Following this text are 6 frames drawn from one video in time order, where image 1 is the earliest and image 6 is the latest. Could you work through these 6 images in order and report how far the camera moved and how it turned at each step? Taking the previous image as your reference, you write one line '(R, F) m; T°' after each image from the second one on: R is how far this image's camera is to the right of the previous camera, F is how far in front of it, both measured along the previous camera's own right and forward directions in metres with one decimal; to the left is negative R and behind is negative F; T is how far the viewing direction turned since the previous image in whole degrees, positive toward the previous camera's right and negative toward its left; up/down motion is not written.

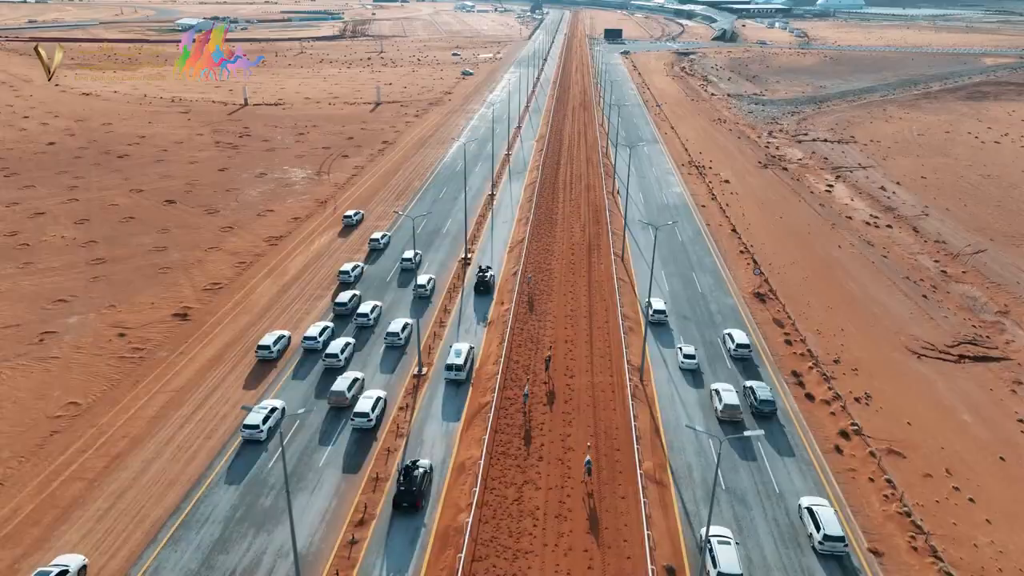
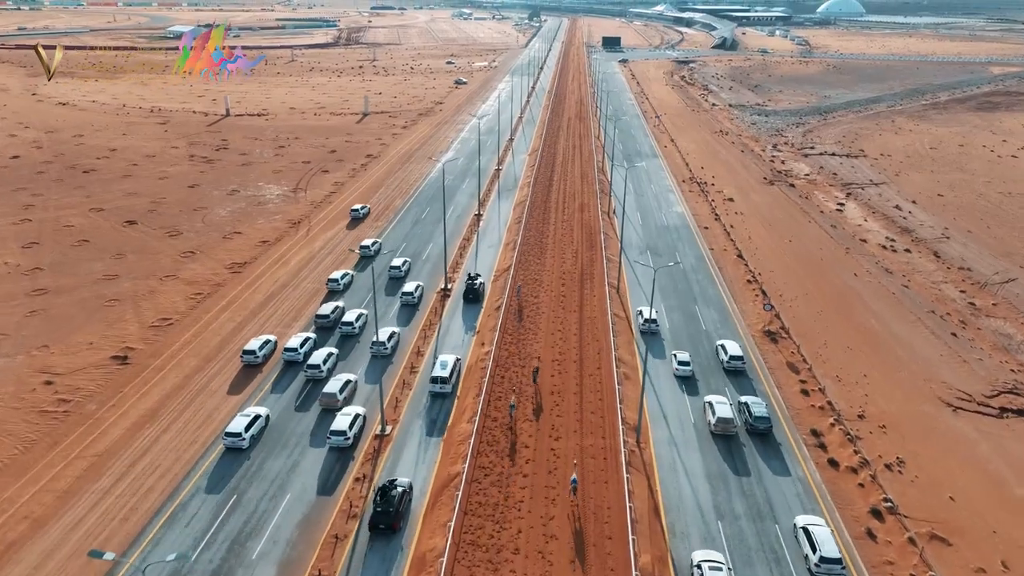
(+1.0, +5.3) m; 0°
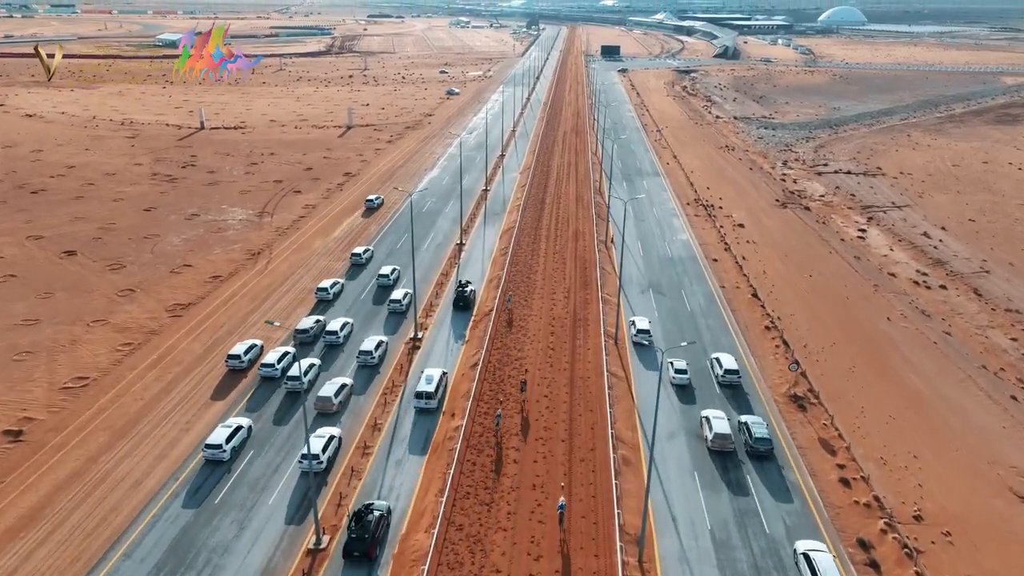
(+1.1, +7.3) m; 0°
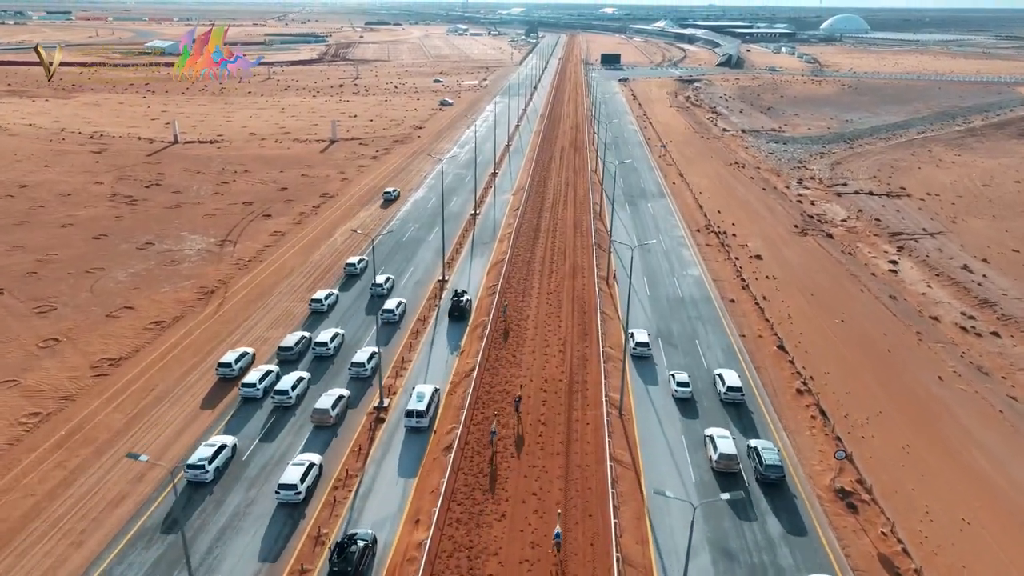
(+0.7, +7.4) m; 0°
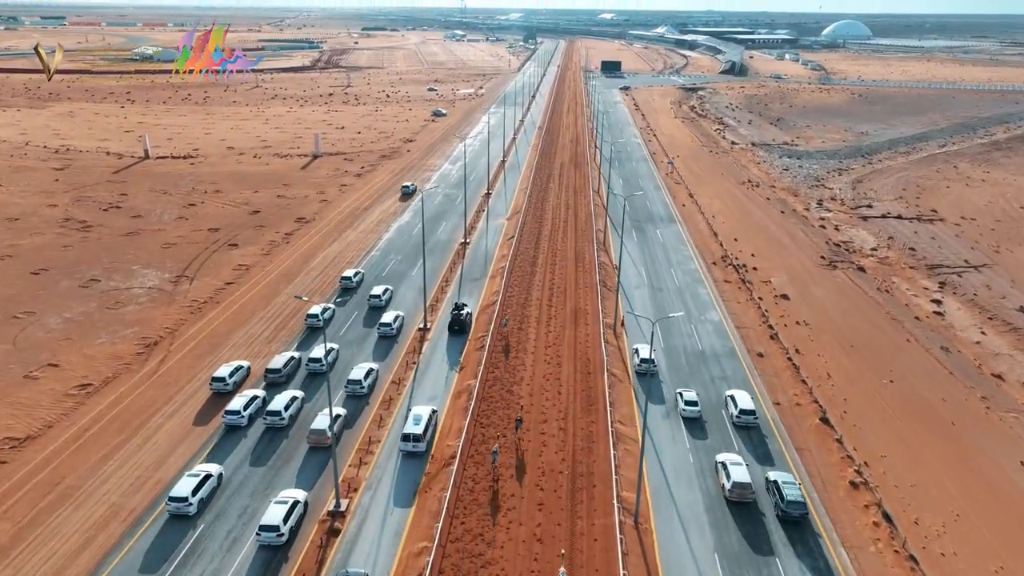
(+0.4, +7.4) m; 0°
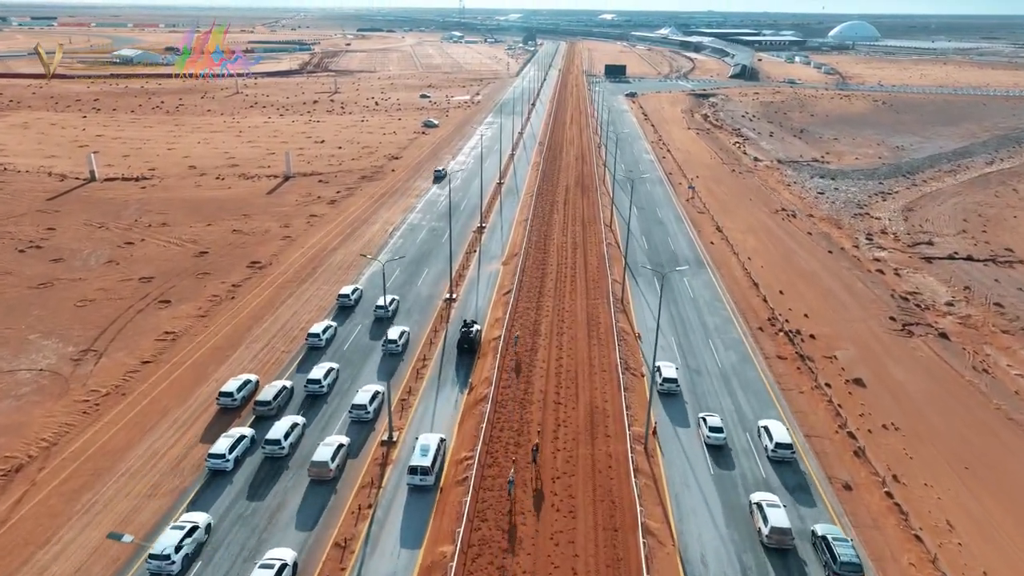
(+0.2, +12.3) m; 0°
